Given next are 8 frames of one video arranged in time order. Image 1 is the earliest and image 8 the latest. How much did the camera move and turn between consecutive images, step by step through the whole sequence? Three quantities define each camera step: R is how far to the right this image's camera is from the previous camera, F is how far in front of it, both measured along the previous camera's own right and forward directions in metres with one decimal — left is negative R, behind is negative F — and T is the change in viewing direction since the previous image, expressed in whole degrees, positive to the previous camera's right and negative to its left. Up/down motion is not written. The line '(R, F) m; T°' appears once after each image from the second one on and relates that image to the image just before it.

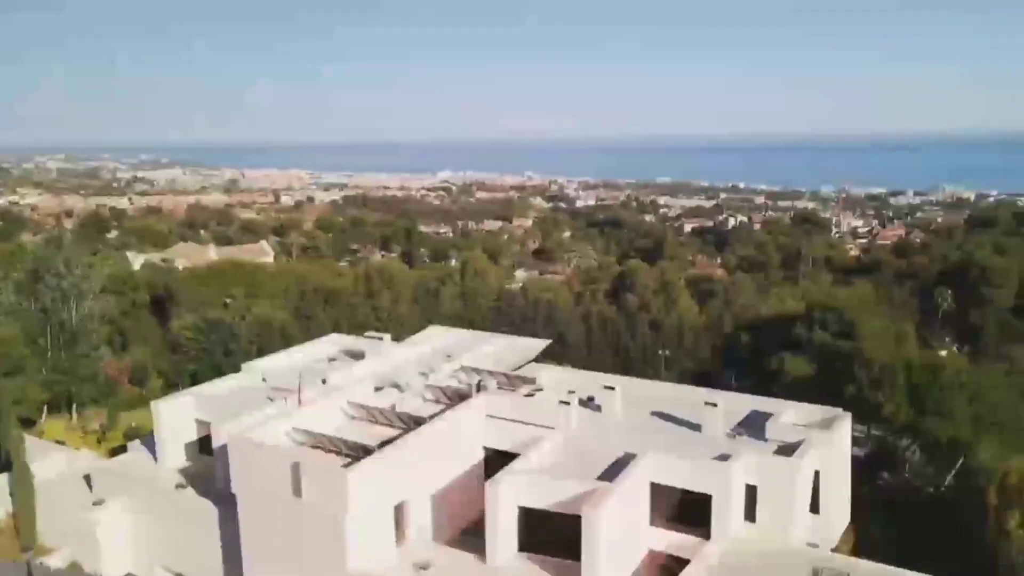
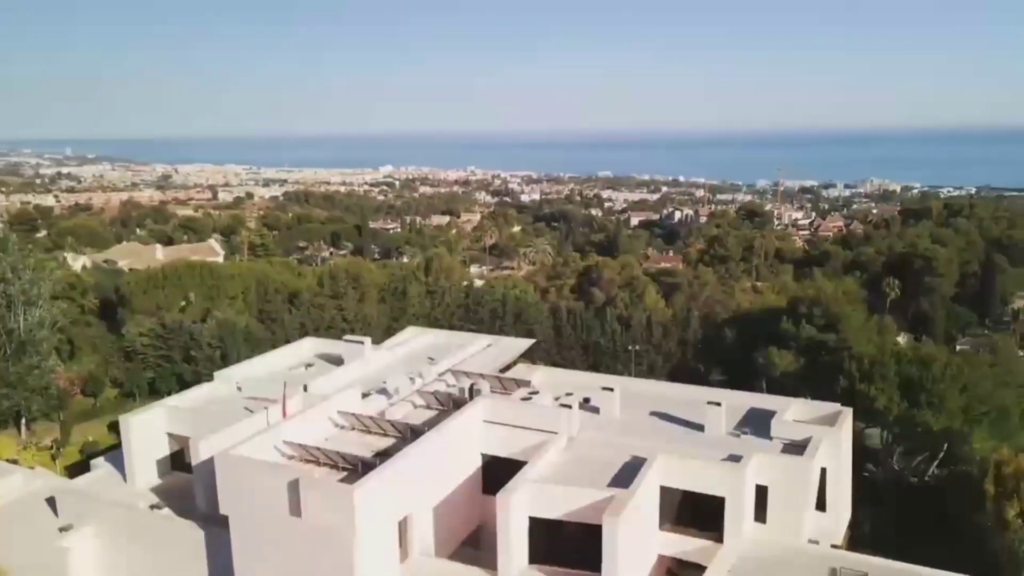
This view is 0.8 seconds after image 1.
(-1.4, +0.8) m; +4°
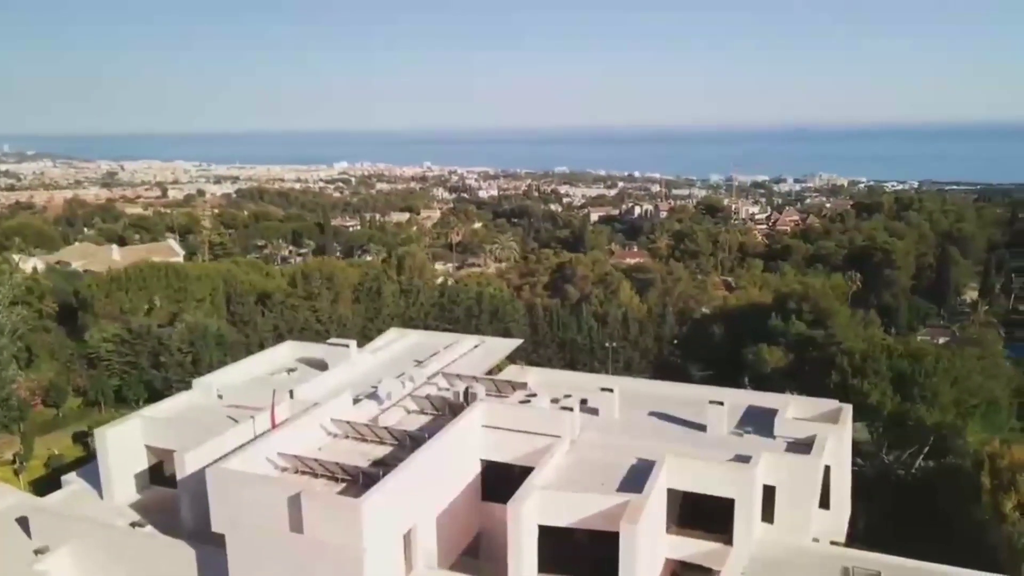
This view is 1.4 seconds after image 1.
(-1.1, +0.6) m; +3°
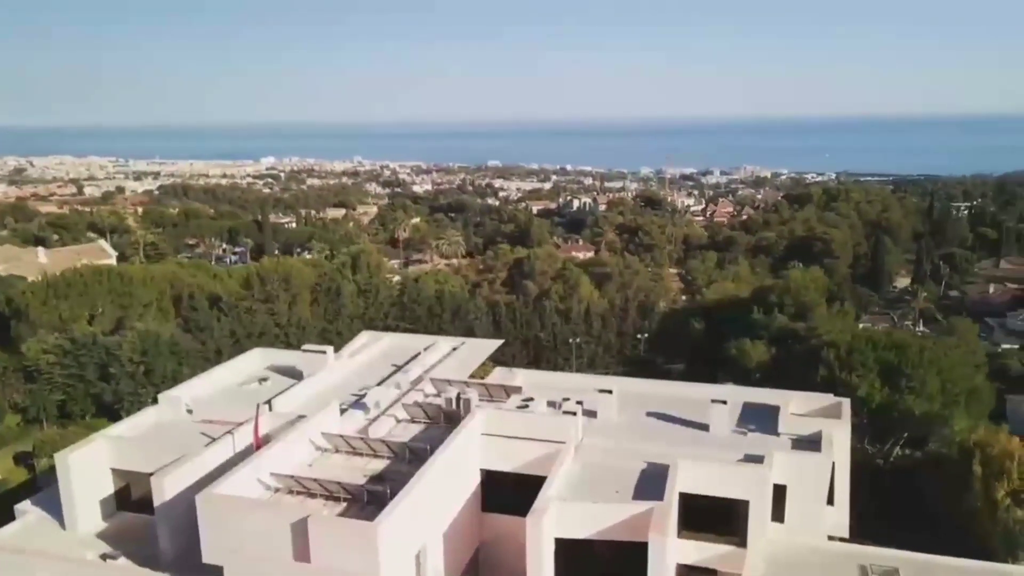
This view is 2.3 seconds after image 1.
(-1.6, +0.9) m; +5°
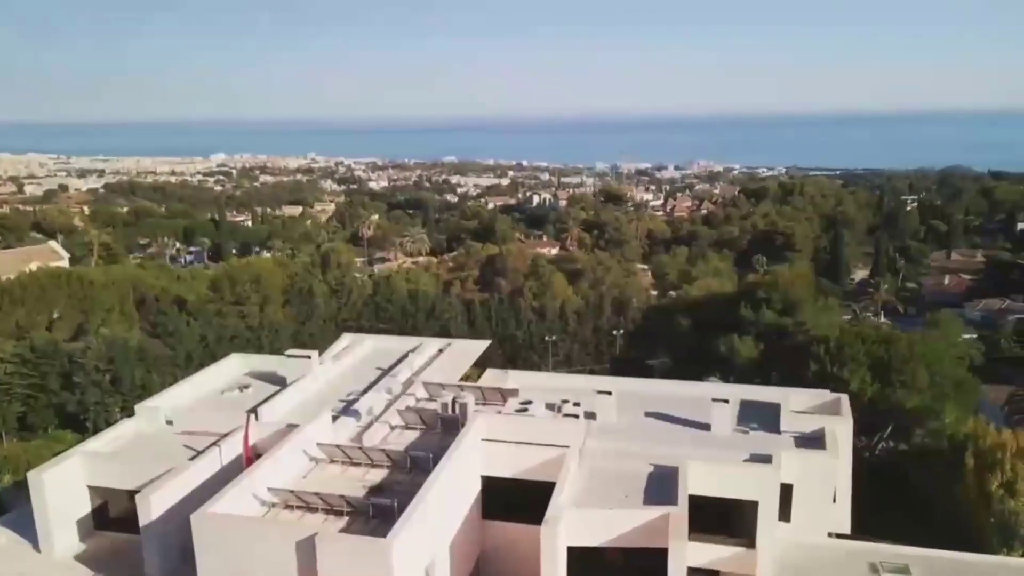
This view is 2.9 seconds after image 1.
(-1.0, +0.6) m; +3°
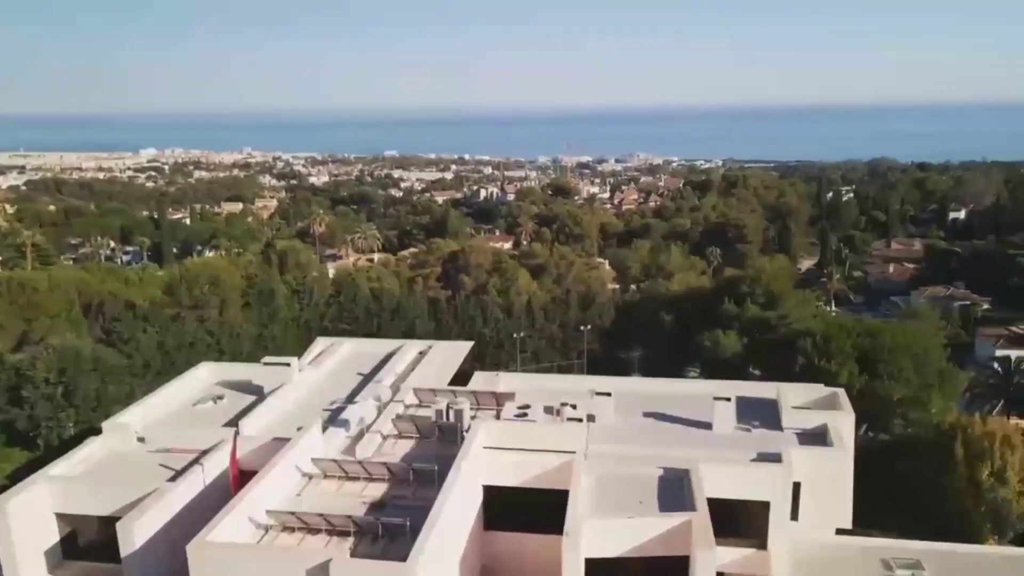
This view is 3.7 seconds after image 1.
(-1.3, +0.8) m; +4°
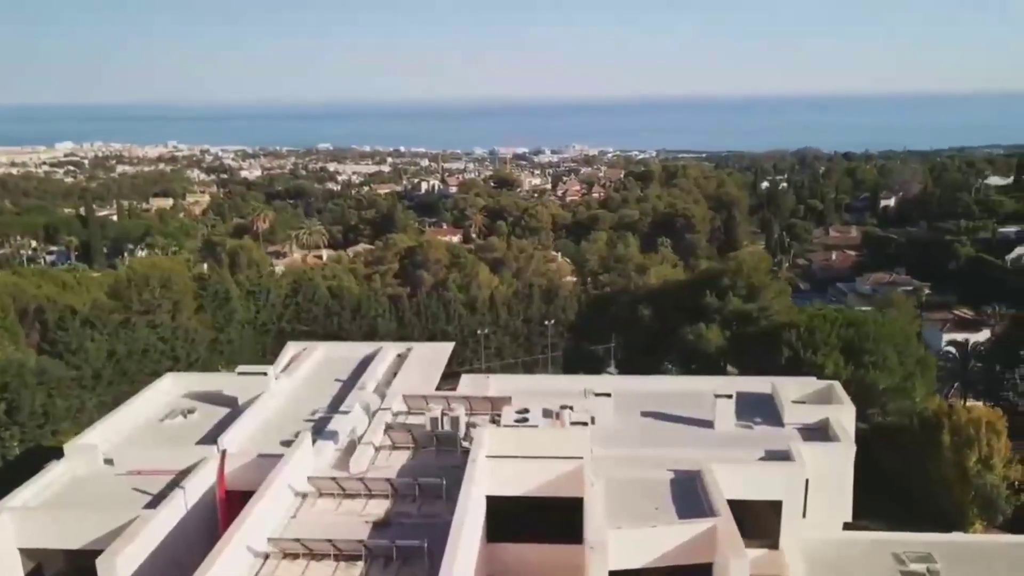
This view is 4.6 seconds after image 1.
(-1.4, +0.9) m; +5°
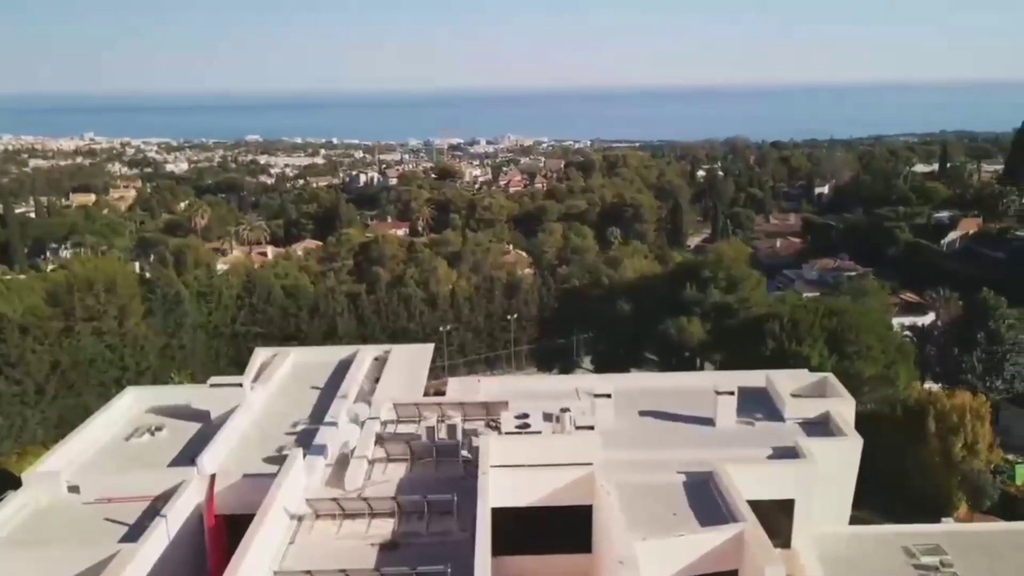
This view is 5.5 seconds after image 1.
(-1.4, +0.9) m; +5°
